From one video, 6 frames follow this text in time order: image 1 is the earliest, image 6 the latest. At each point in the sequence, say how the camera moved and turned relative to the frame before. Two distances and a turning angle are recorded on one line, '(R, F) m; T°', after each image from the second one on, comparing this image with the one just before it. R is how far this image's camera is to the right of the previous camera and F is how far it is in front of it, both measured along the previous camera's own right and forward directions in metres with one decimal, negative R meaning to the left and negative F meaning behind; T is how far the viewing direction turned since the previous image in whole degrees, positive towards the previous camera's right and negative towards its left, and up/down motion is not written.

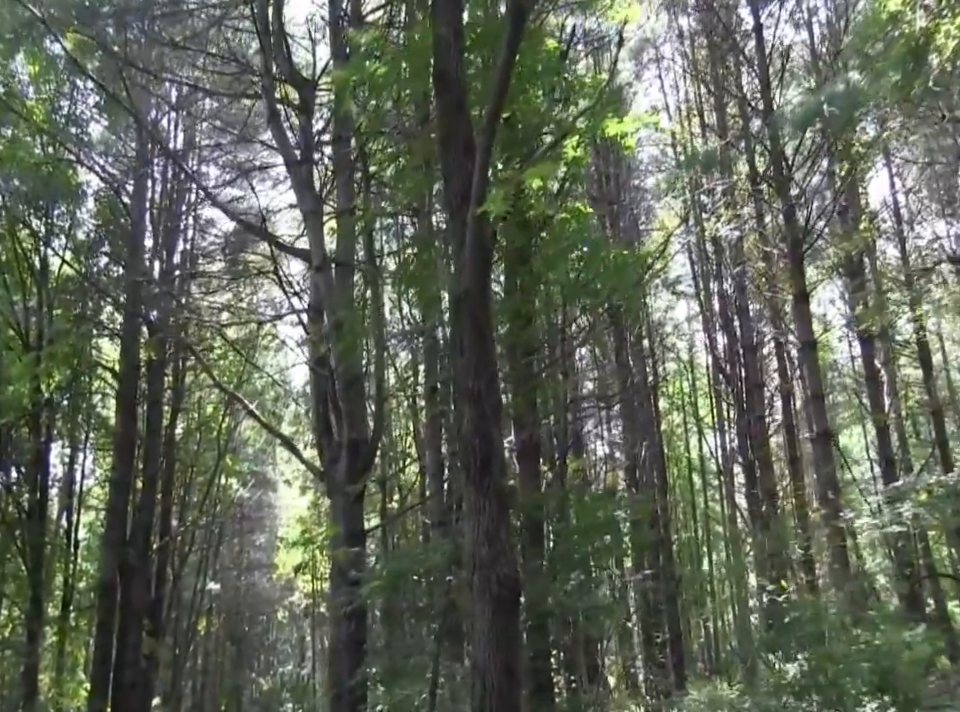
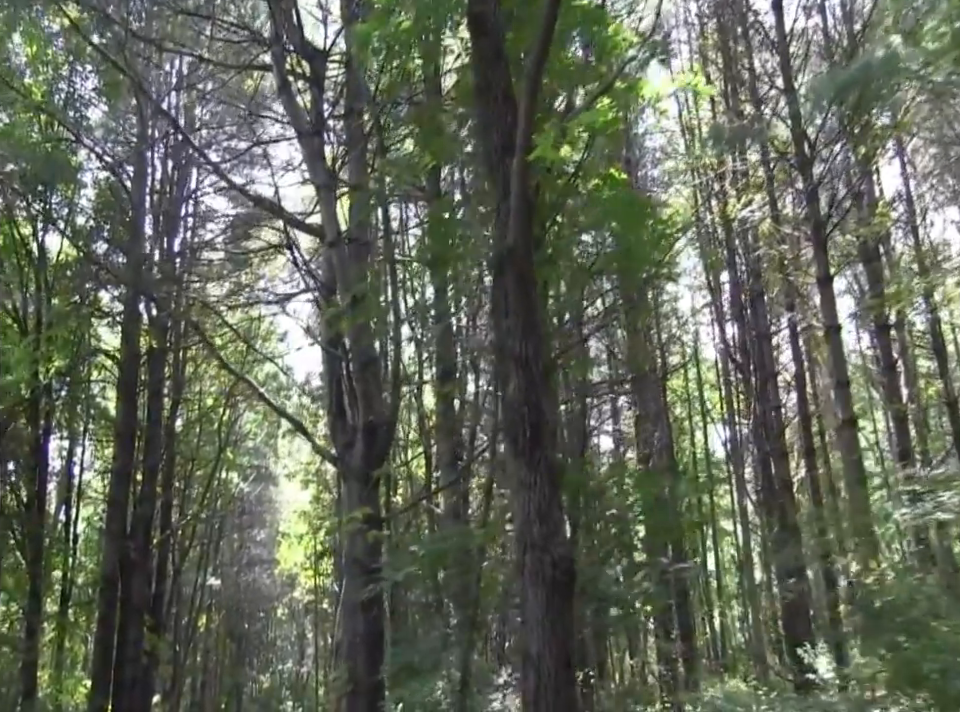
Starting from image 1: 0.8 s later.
(-0.2, +0.4) m; 0°
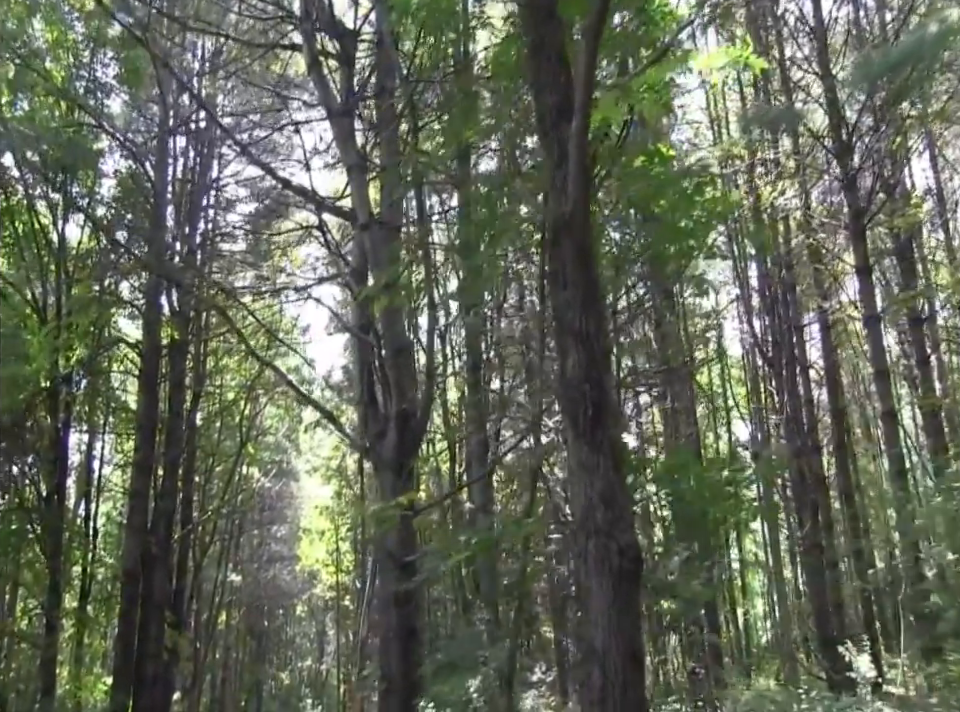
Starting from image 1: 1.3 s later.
(-0.2, +0.3) m; -1°
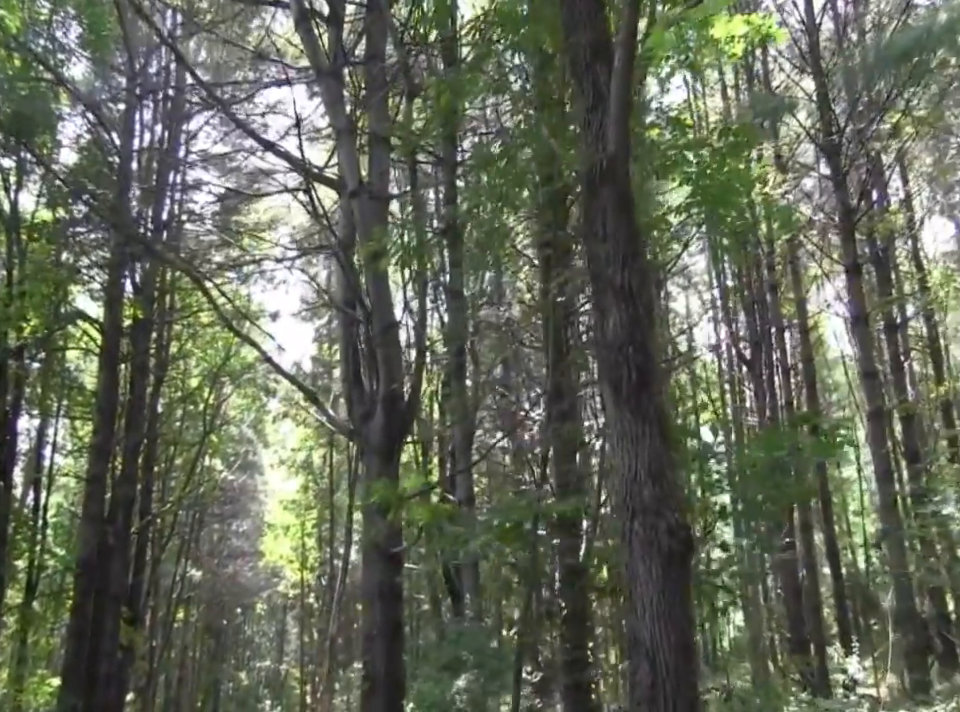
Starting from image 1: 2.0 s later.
(-0.2, +0.4) m; +2°
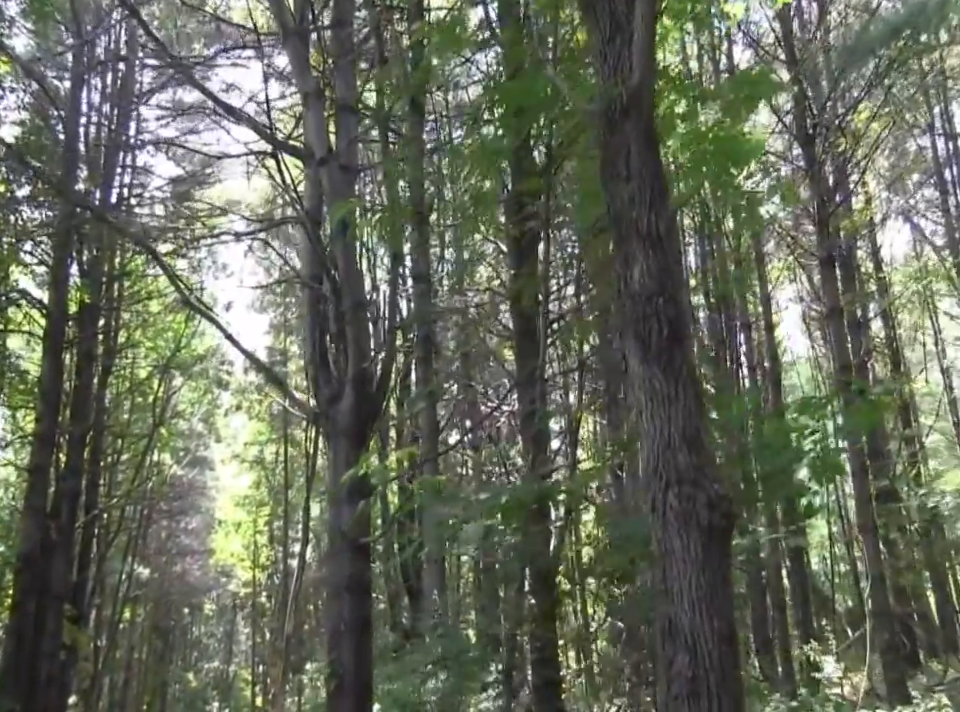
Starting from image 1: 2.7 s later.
(-0.2, +0.4) m; +3°
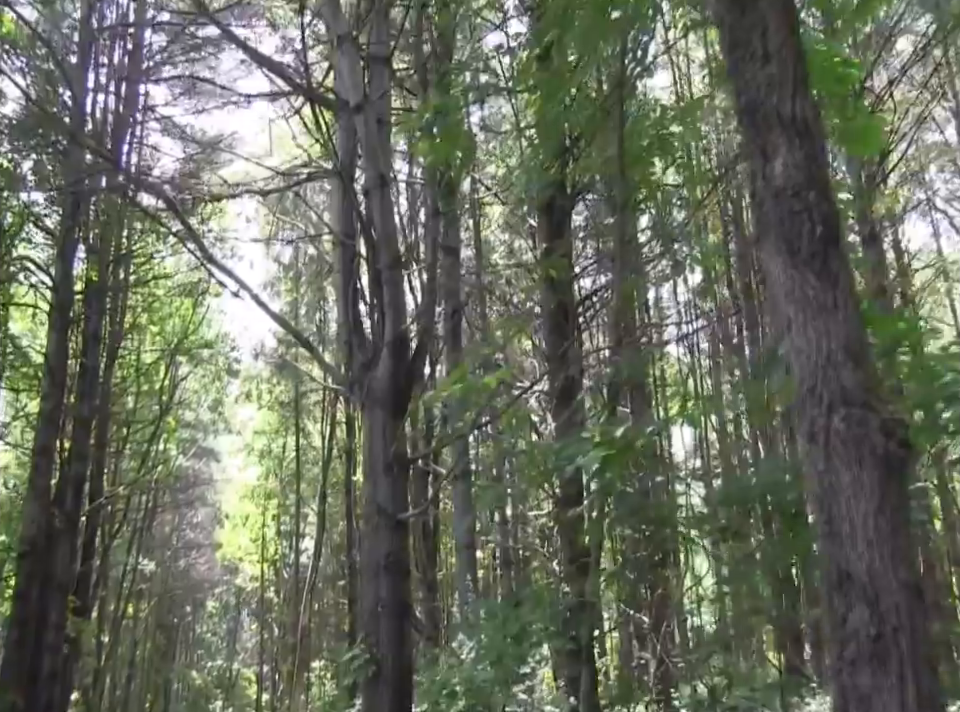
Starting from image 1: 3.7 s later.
(-0.3, +0.5) m; 0°
